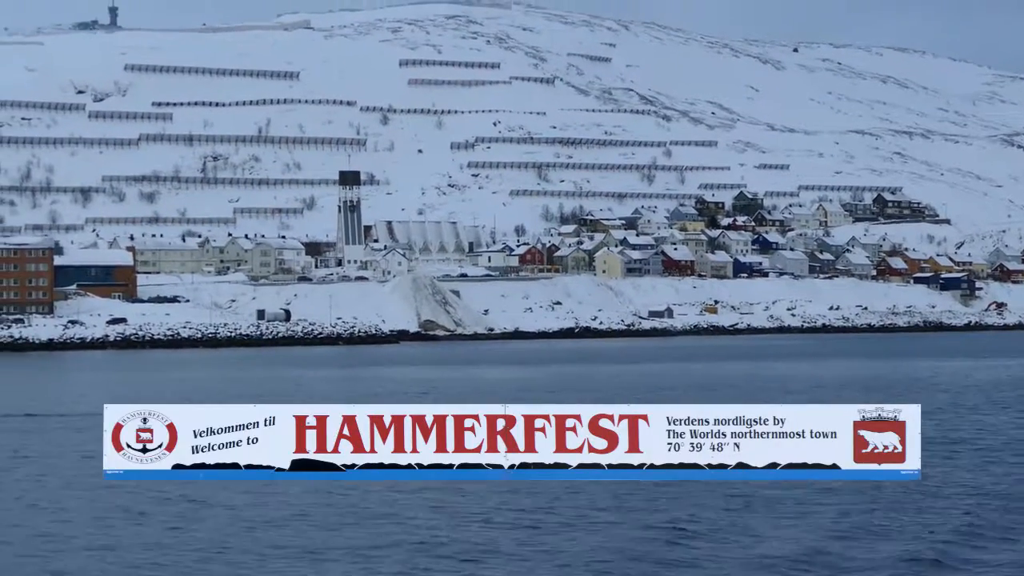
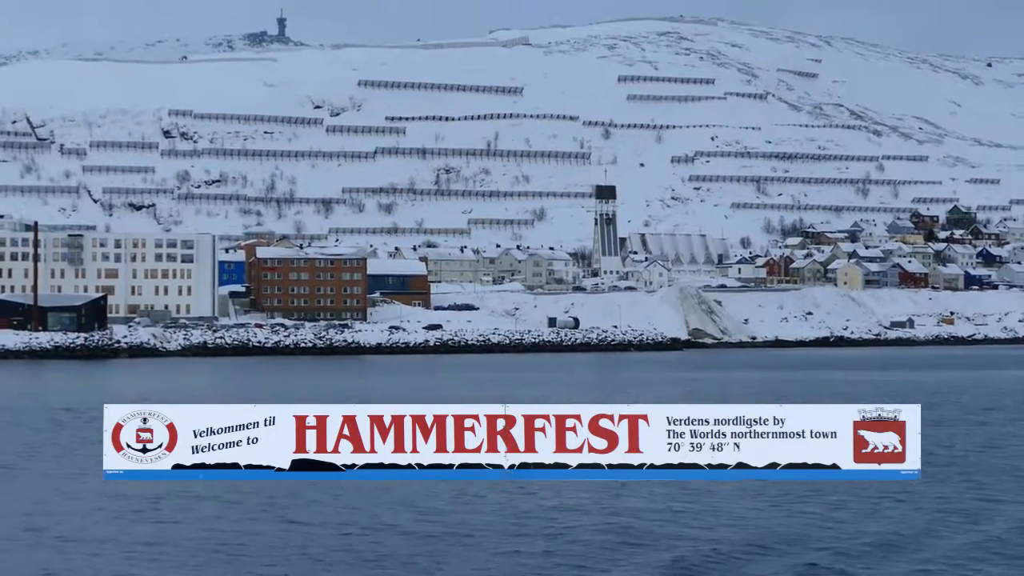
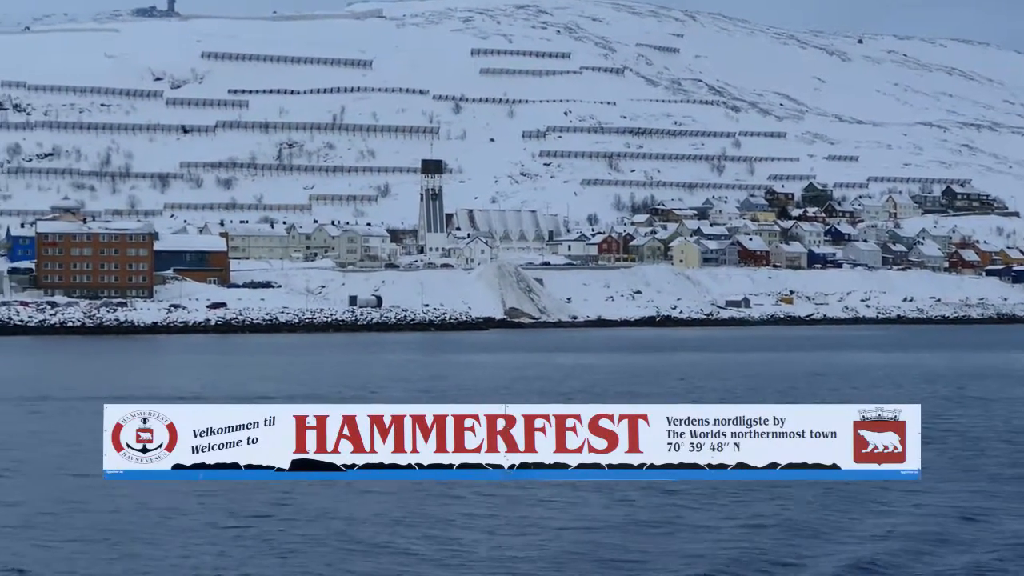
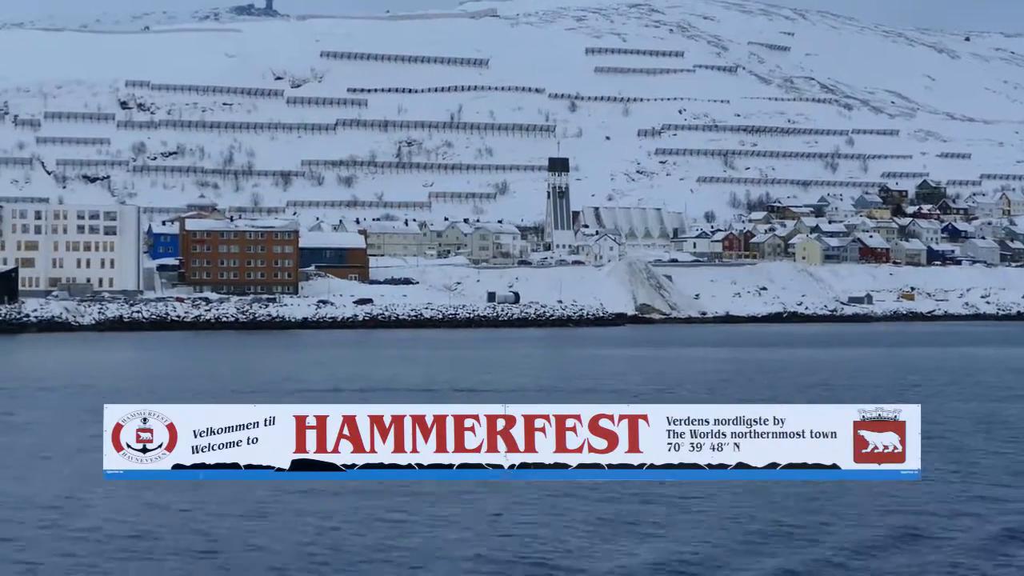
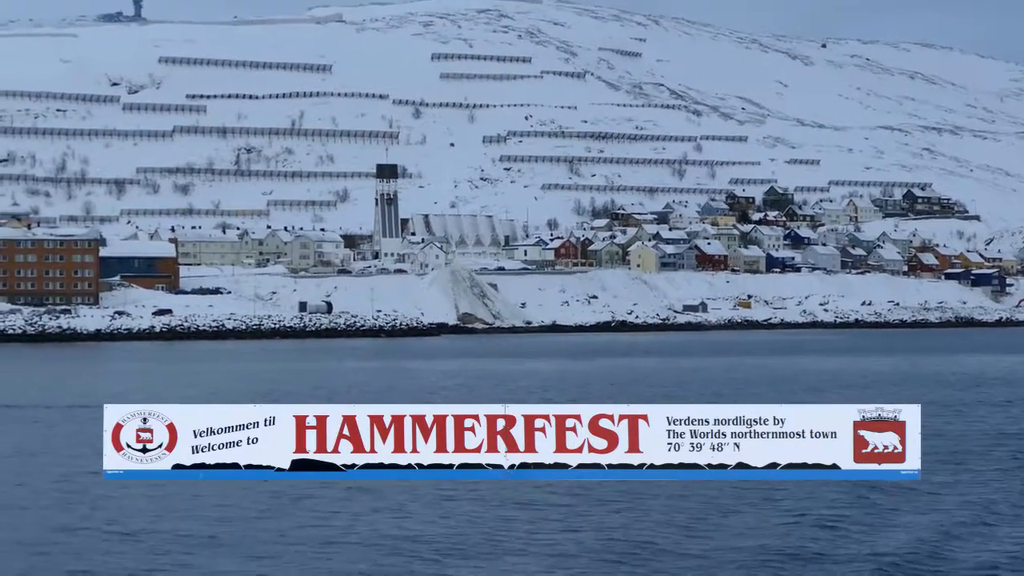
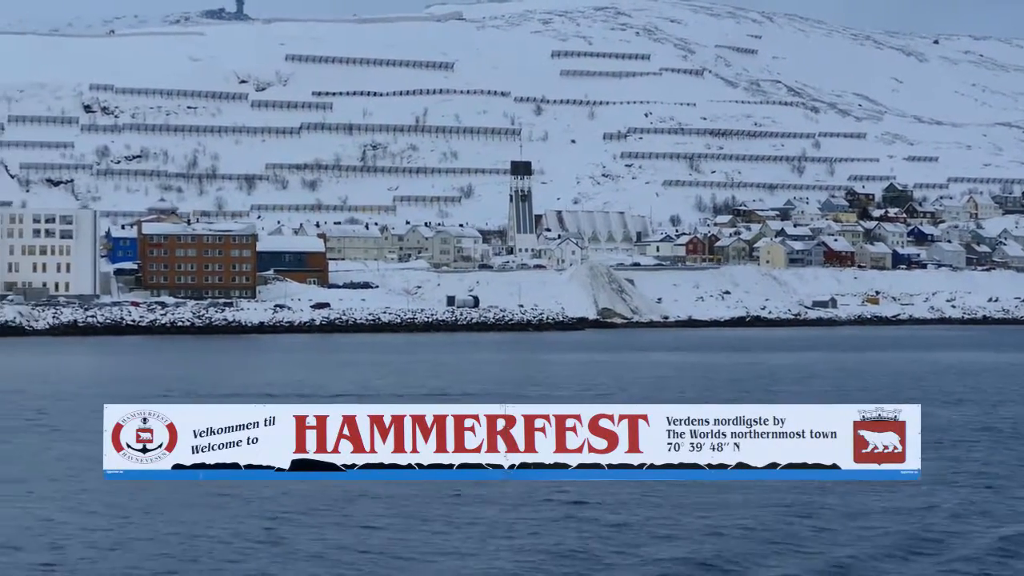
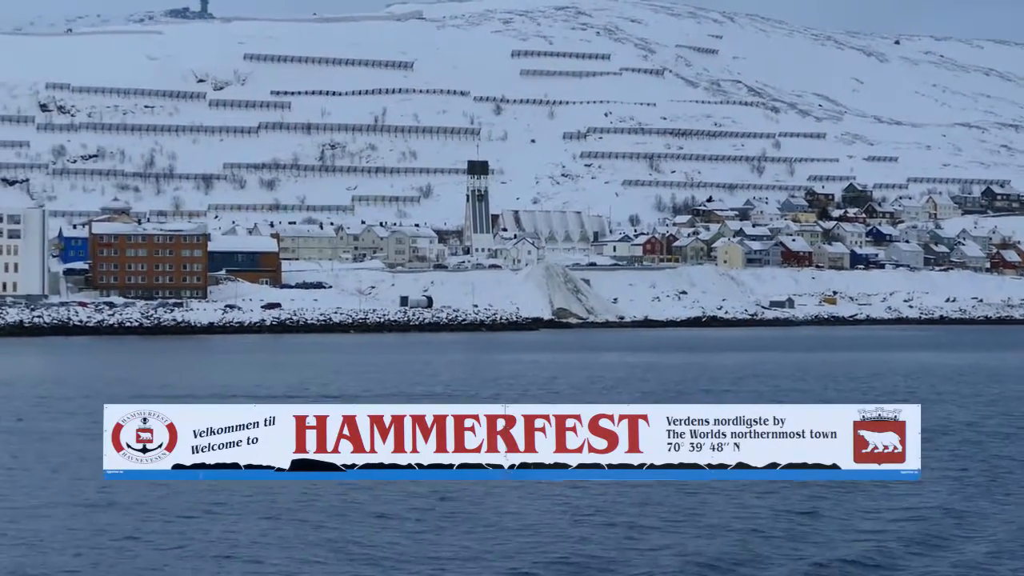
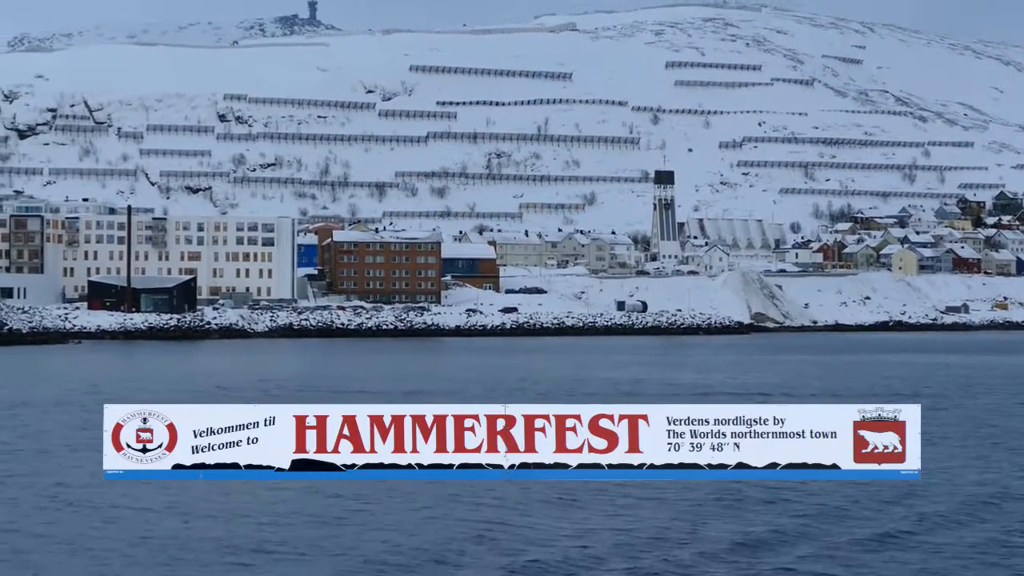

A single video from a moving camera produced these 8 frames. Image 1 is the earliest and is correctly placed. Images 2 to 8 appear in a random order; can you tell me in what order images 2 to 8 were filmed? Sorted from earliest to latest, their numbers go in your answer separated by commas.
5, 3, 7, 6, 4, 2, 8
